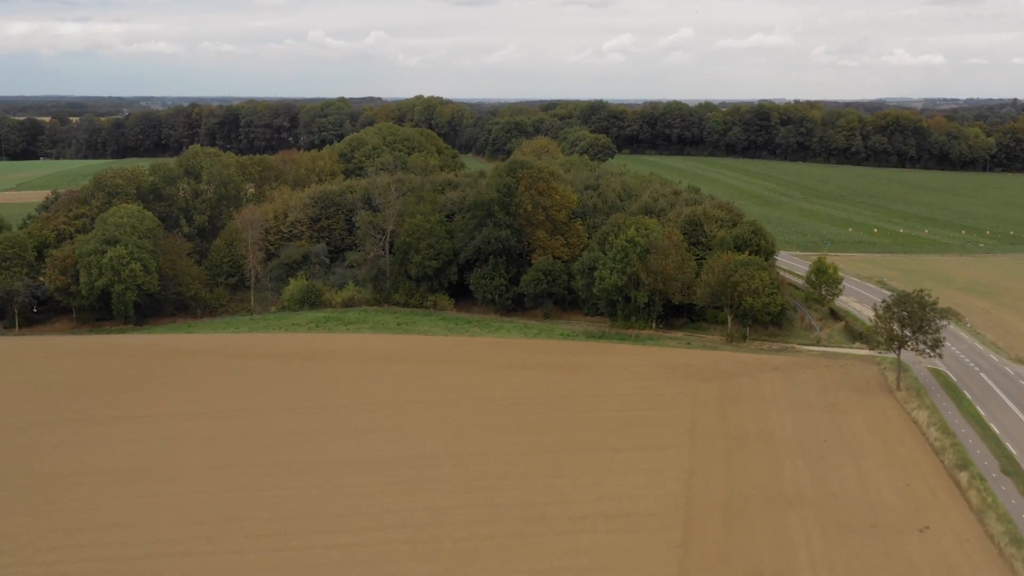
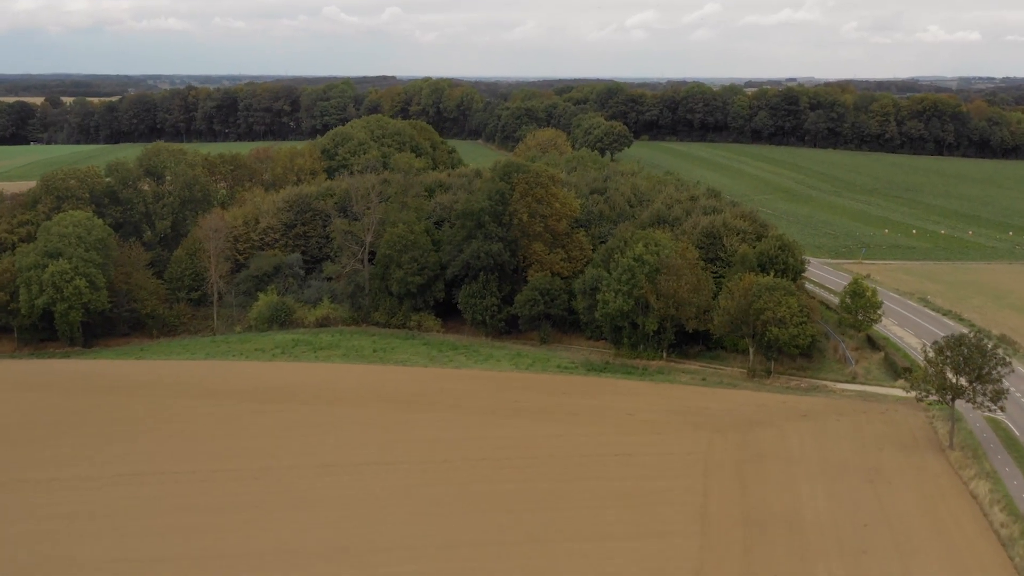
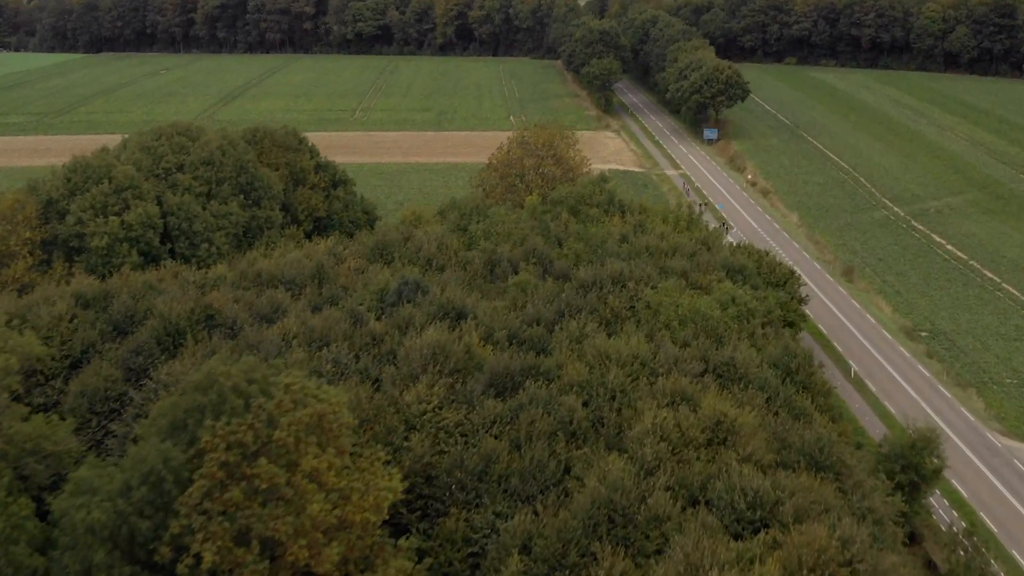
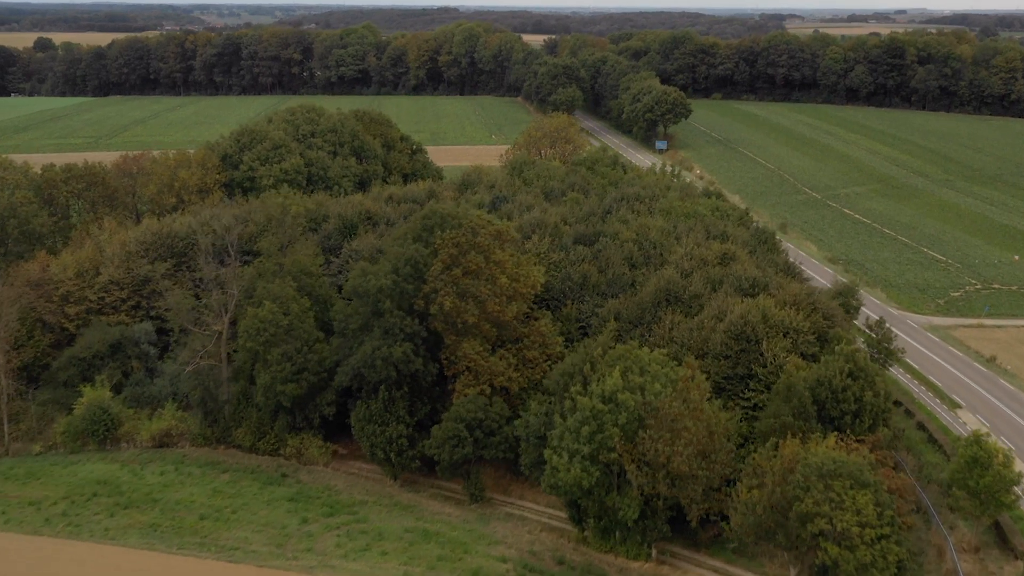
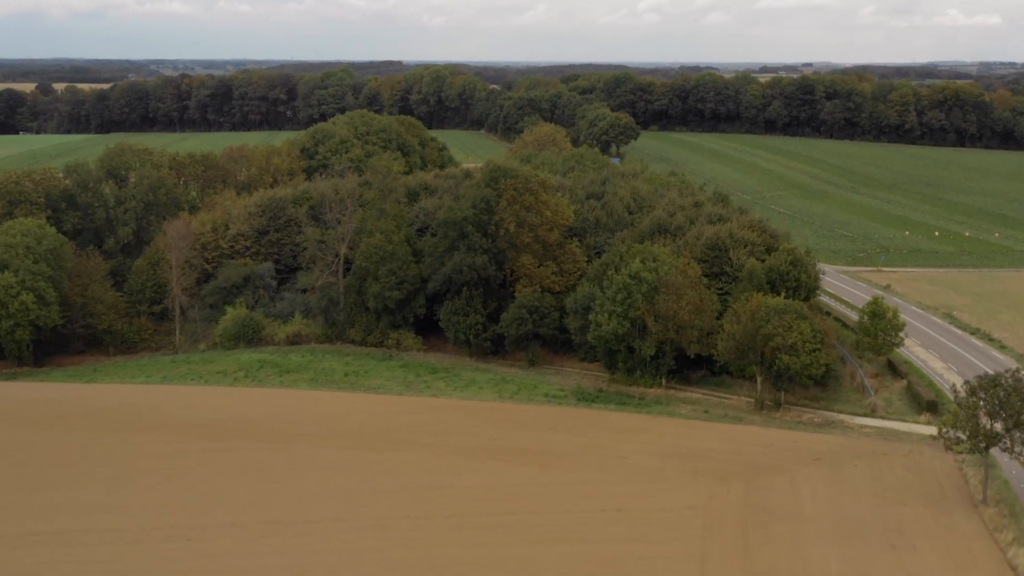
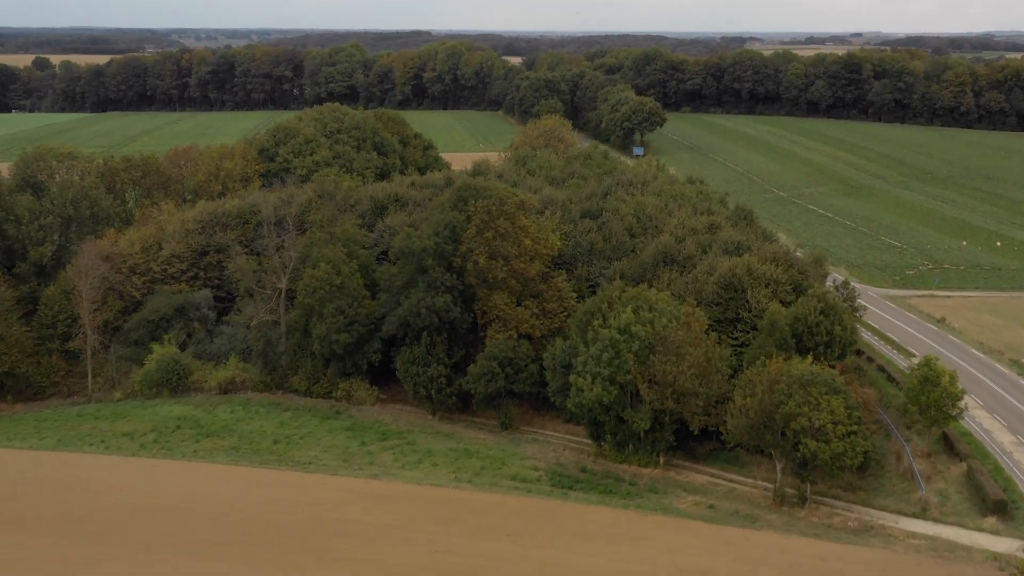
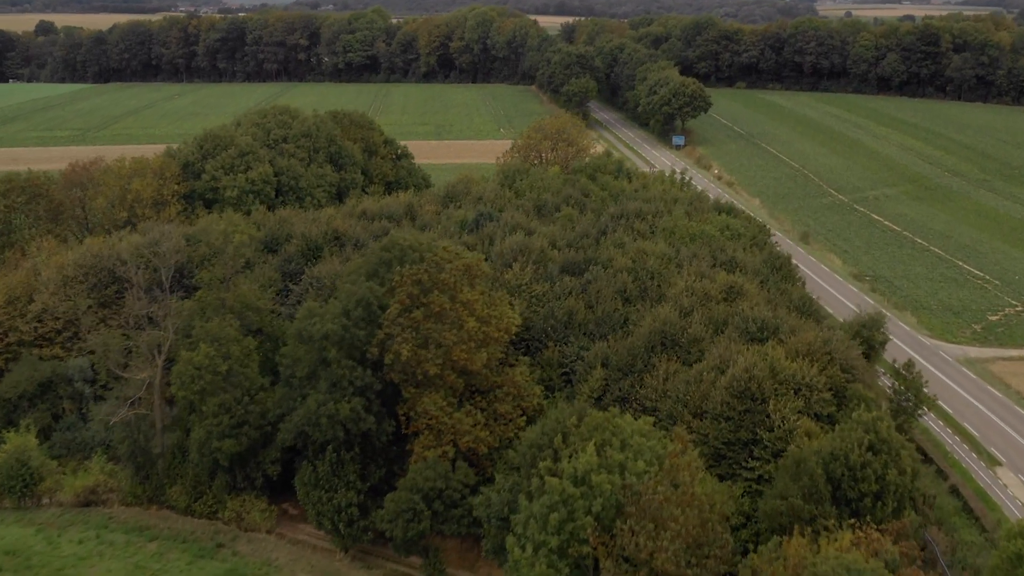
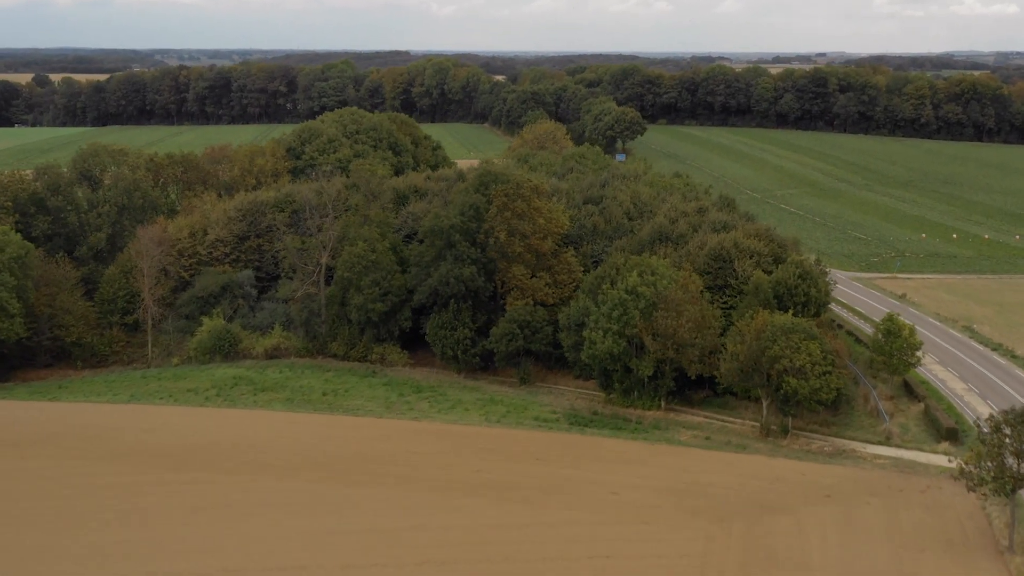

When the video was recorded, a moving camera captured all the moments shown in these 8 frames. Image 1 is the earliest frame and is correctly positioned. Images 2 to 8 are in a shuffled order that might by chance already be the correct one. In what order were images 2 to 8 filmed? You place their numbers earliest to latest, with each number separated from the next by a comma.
2, 5, 8, 6, 4, 7, 3
